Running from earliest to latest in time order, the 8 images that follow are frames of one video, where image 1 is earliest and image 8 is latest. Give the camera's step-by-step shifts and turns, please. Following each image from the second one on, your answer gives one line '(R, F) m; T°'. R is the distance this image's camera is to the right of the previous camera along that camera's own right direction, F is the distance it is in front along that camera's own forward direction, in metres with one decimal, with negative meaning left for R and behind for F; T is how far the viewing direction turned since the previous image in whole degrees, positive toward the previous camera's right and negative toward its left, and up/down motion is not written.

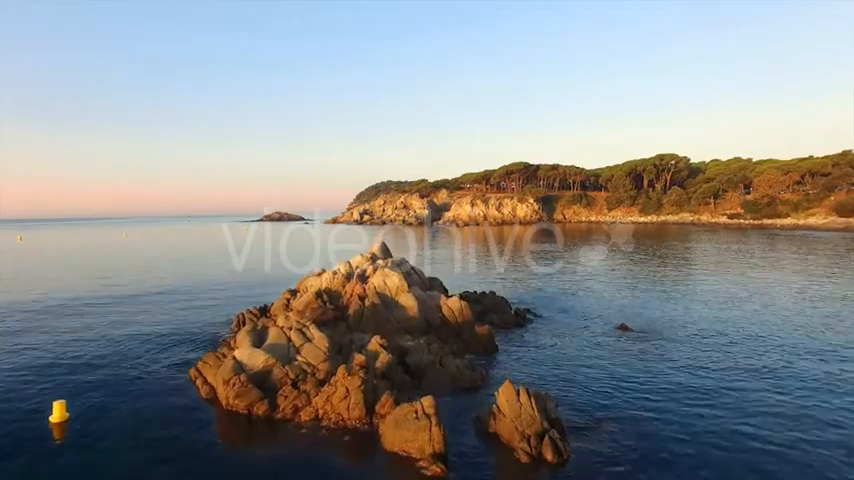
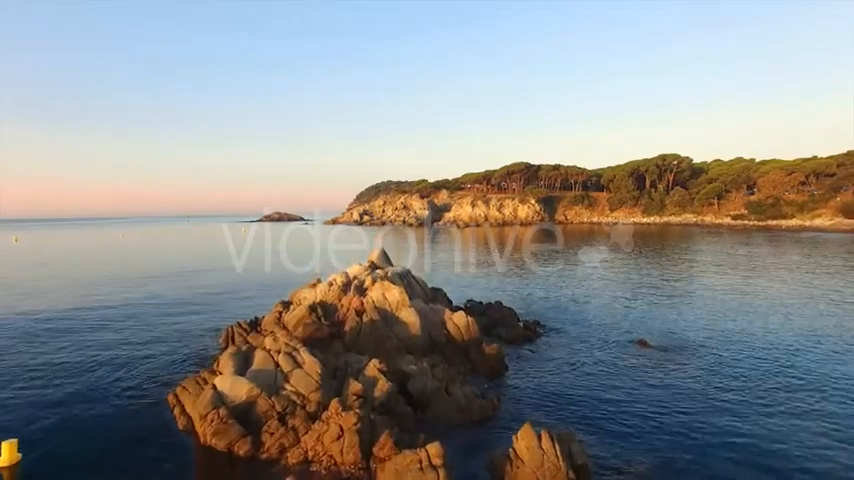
(-0.1, +1.4) m; 0°
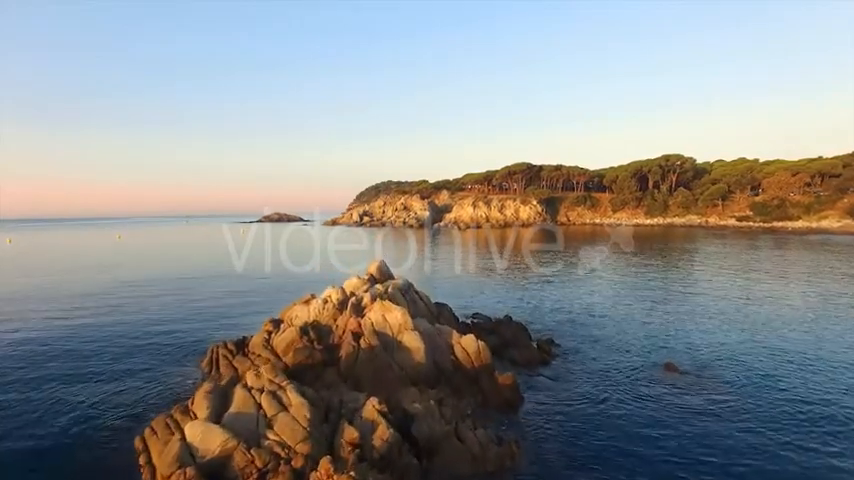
(-0.1, +1.6) m; 0°
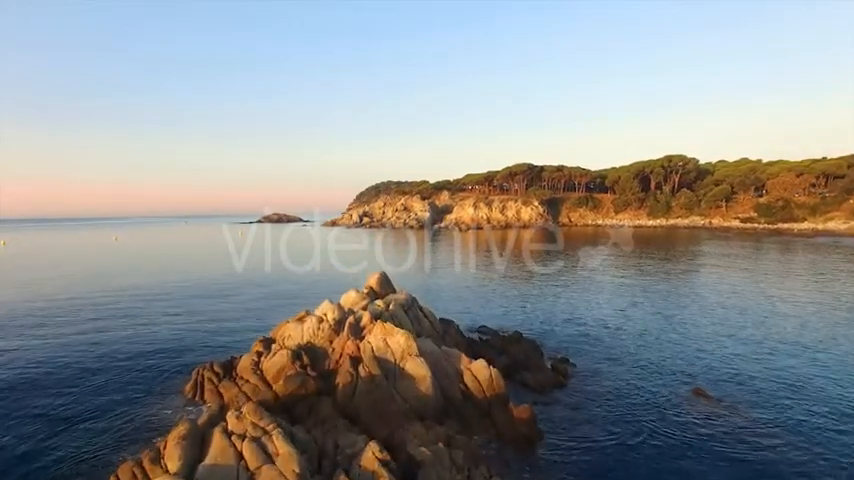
(-0.2, +1.4) m; 0°
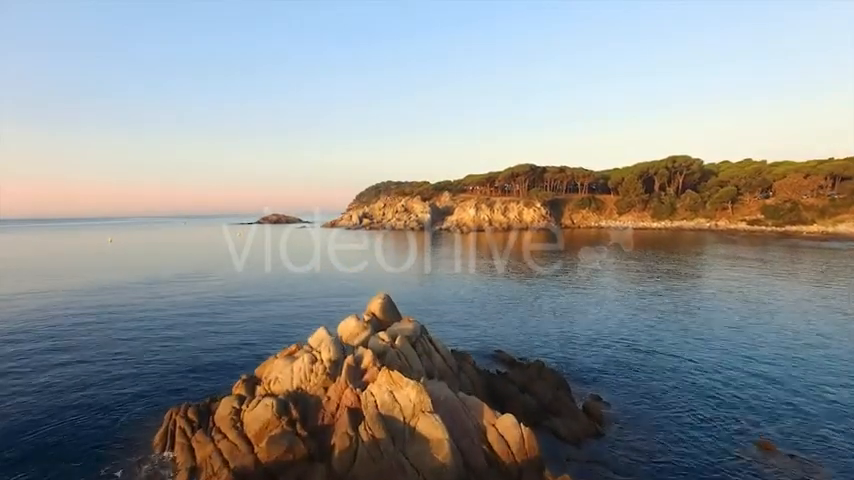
(-0.3, +2.1) m; 0°
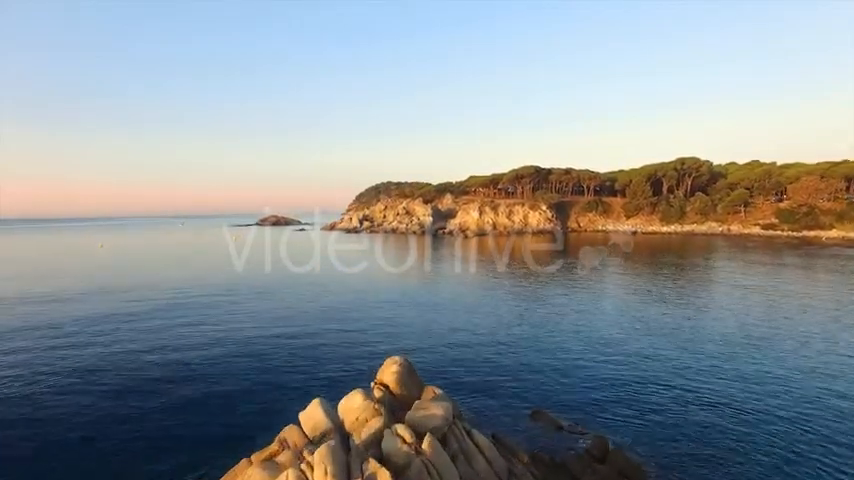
(-0.7, +3.9) m; 0°
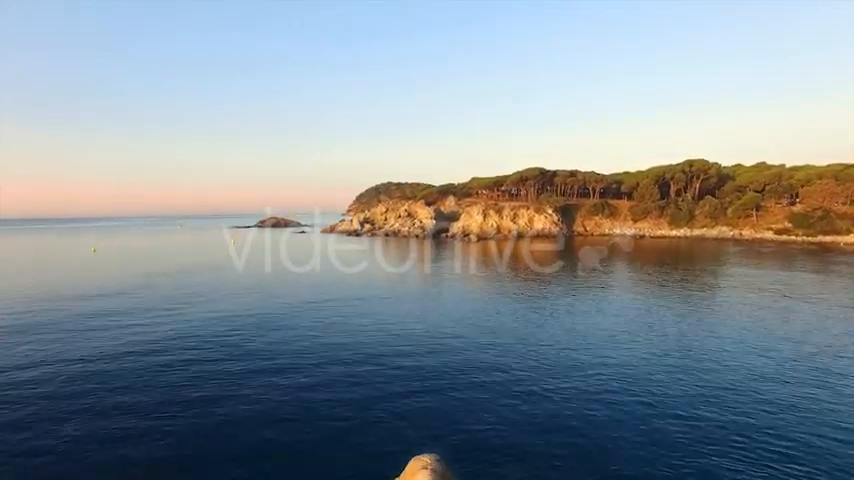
(-0.8, +3.2) m; 0°
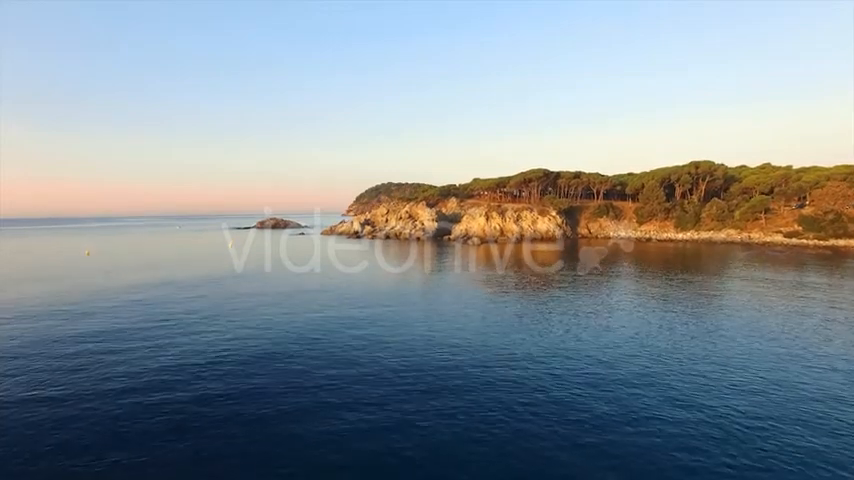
(-0.4, +2.5) m; 0°
